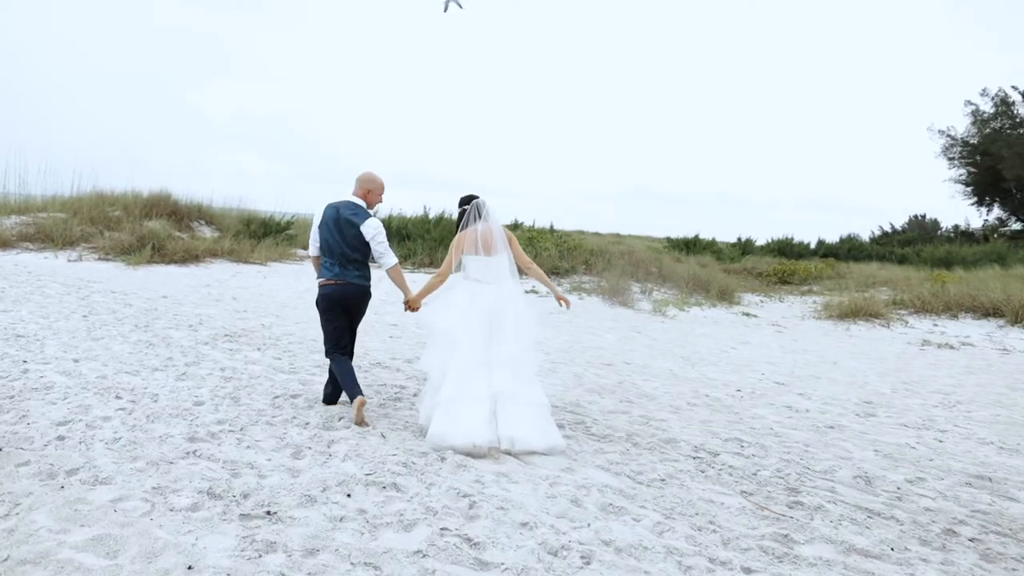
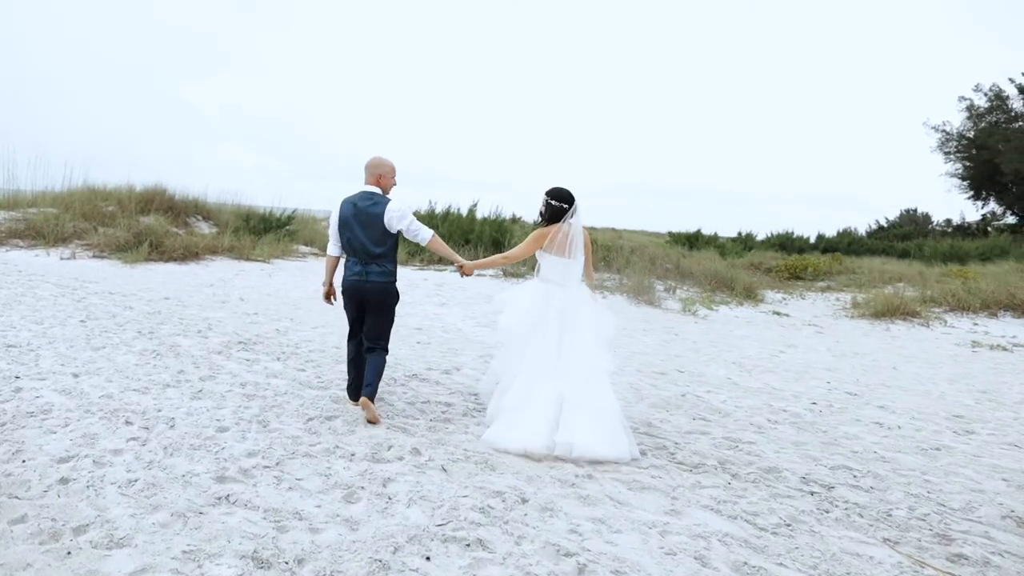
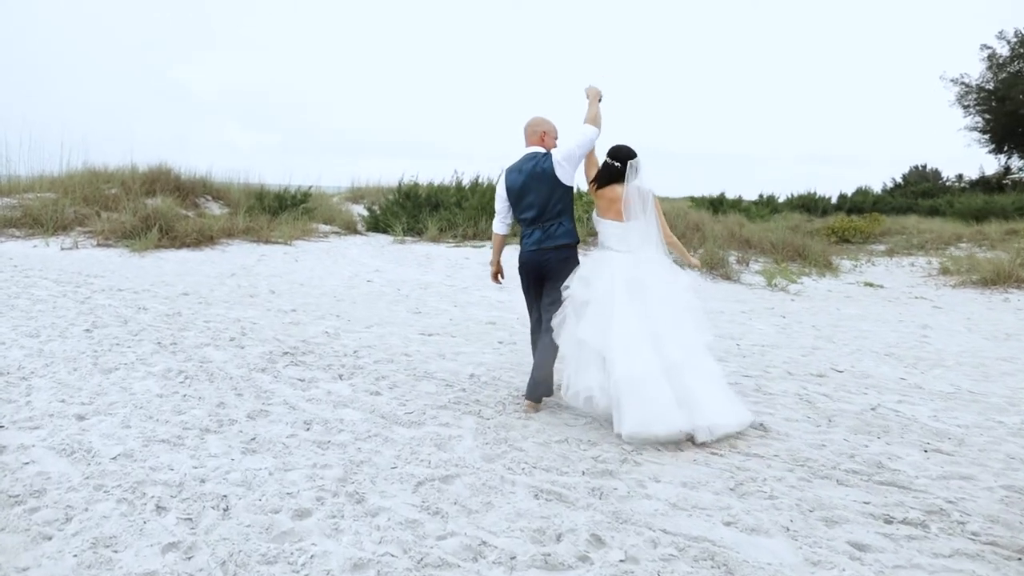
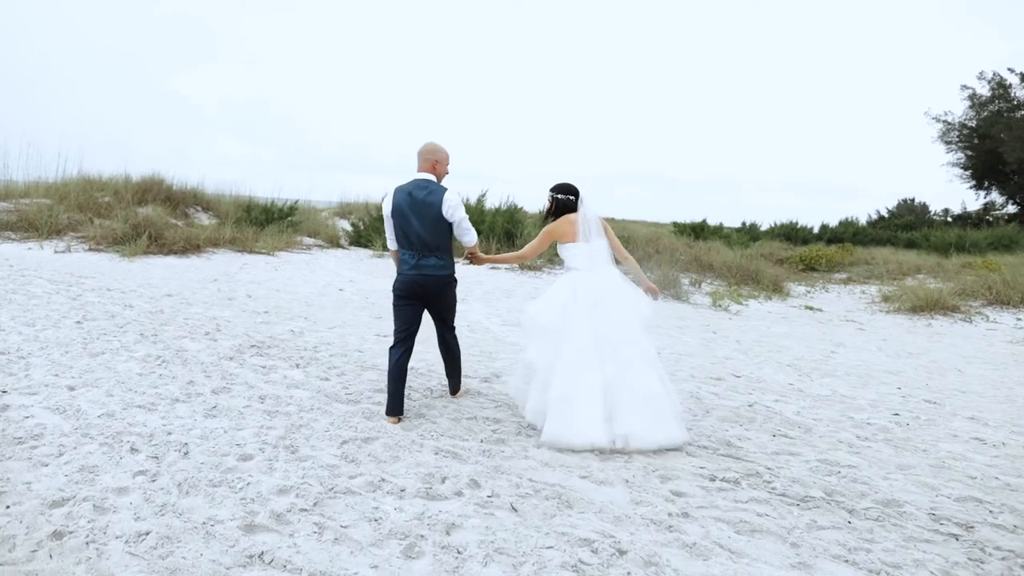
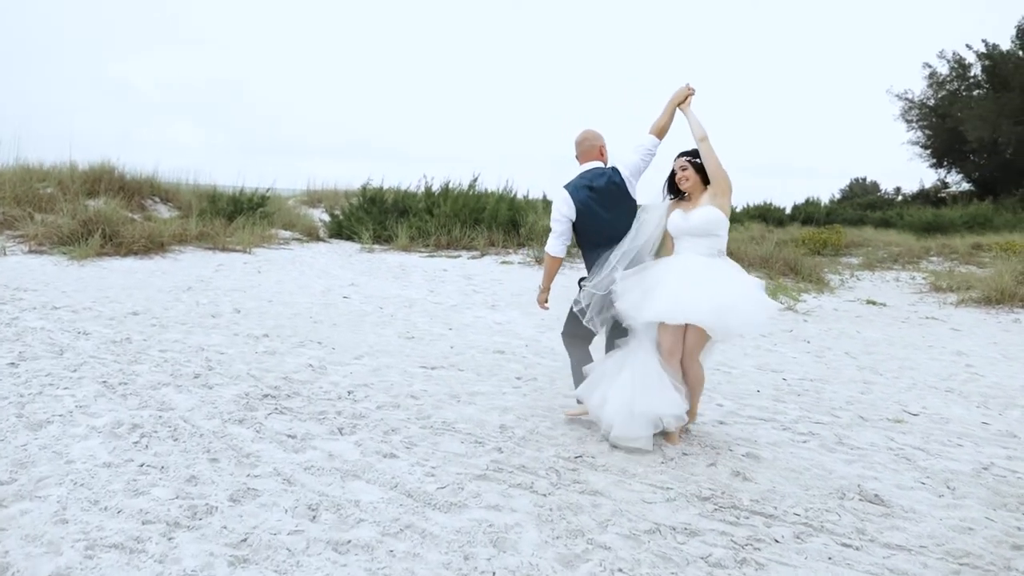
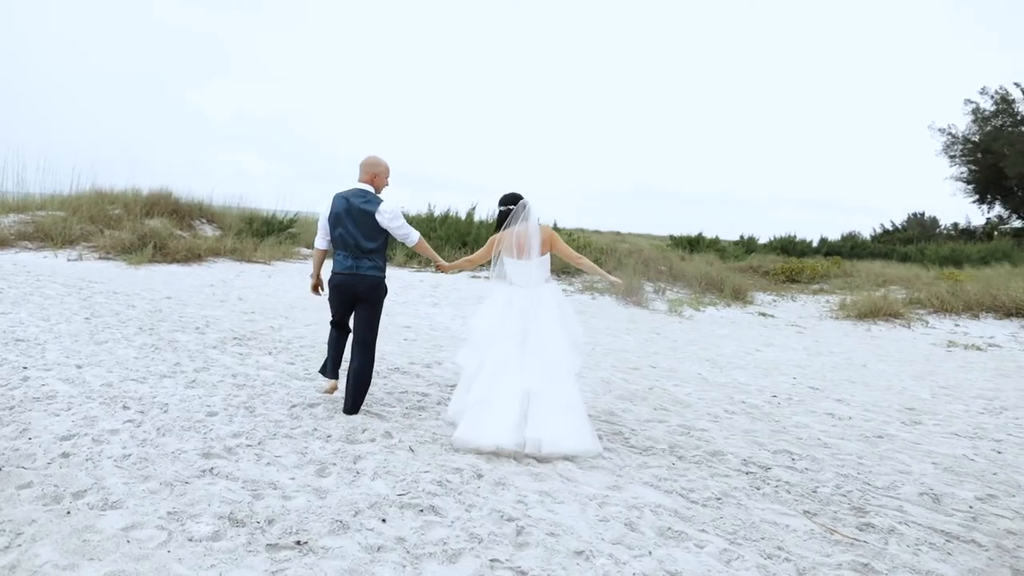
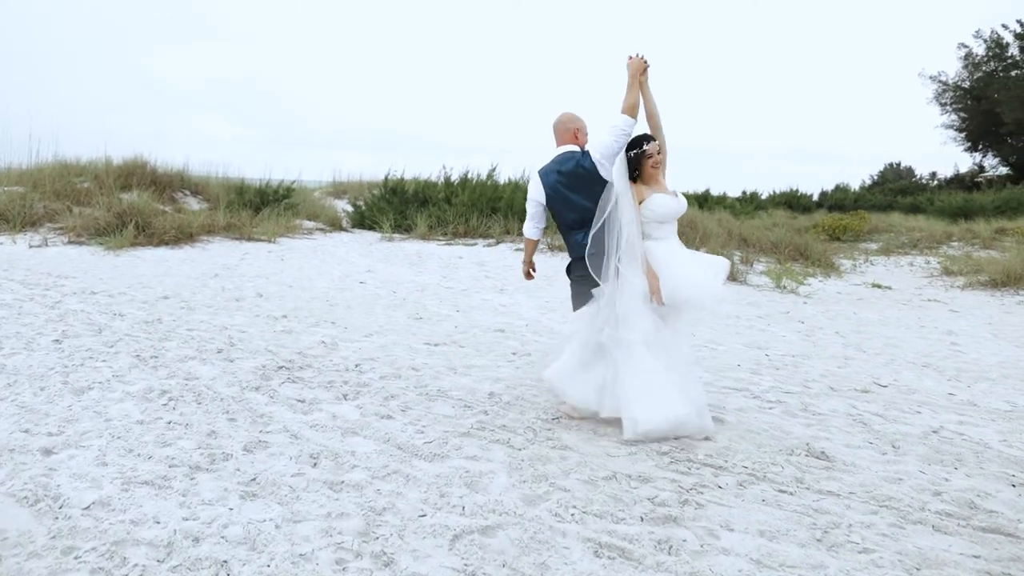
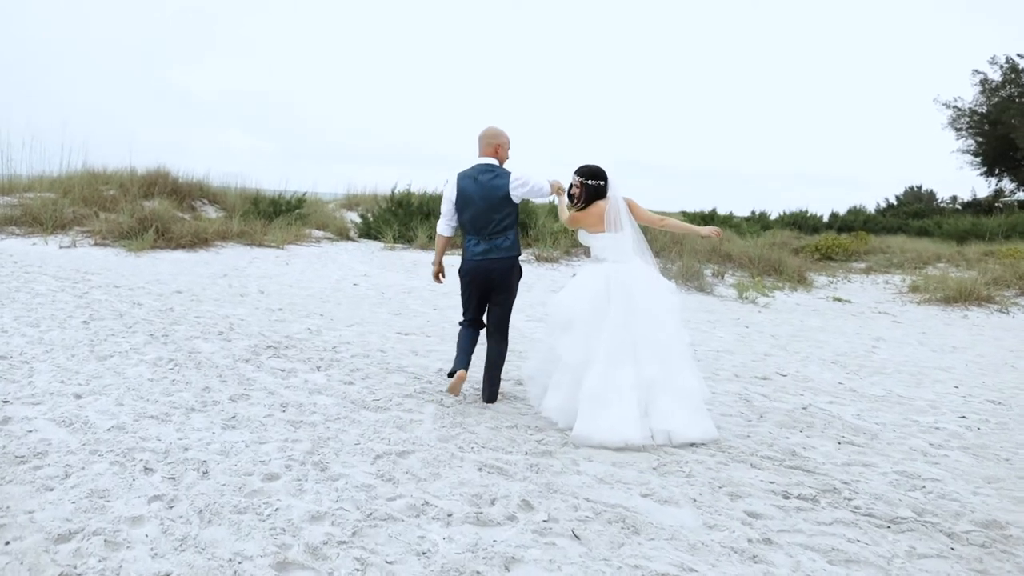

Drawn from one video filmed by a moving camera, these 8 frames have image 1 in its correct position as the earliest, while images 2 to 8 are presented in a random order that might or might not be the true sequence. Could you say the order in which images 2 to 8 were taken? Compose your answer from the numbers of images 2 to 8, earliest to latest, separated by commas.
6, 2, 4, 8, 3, 7, 5
